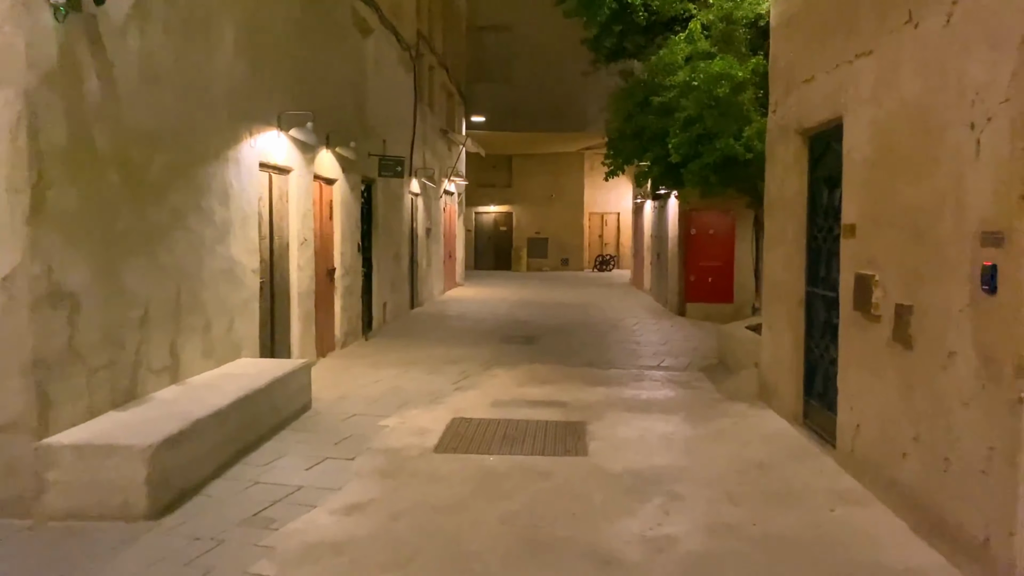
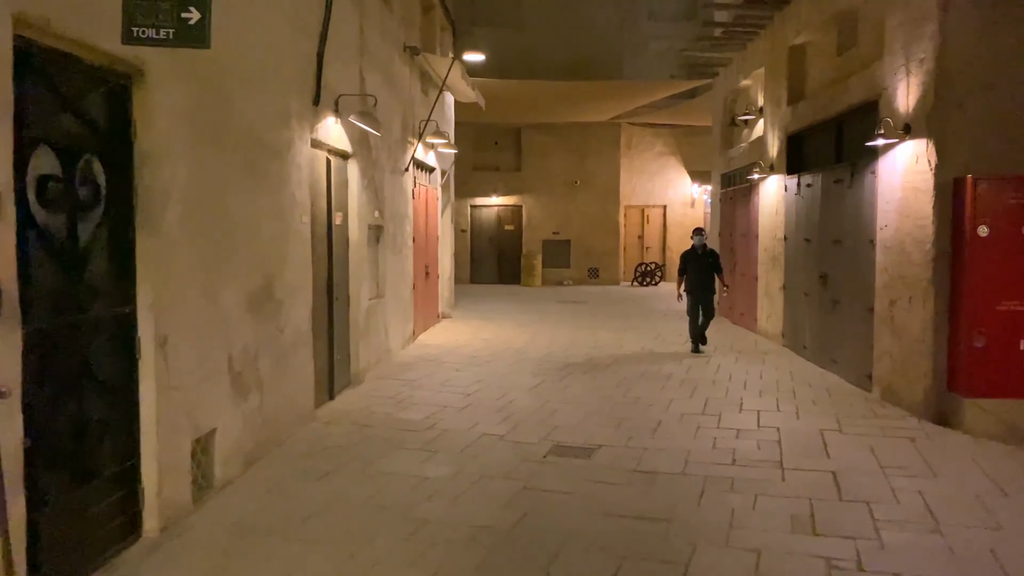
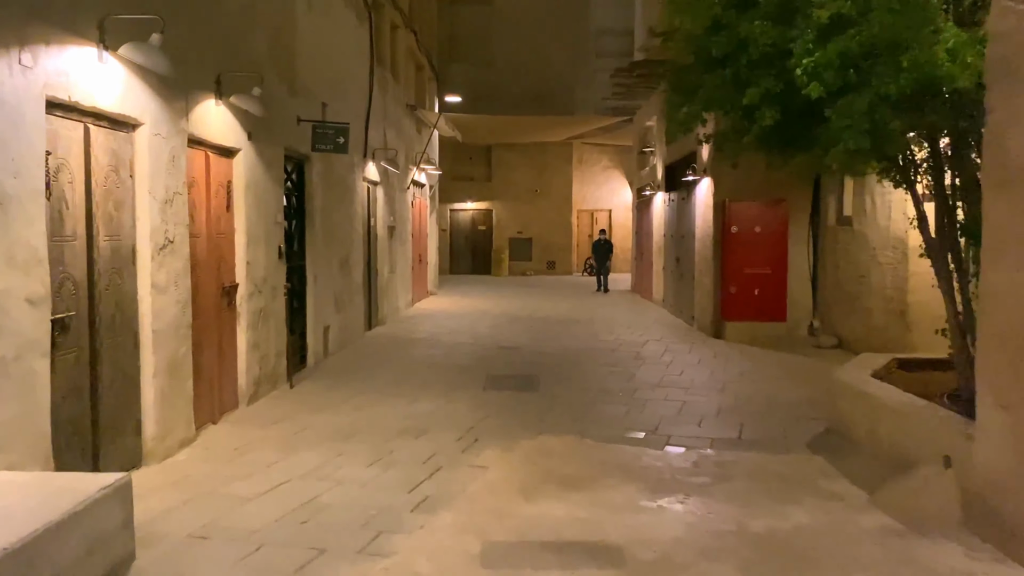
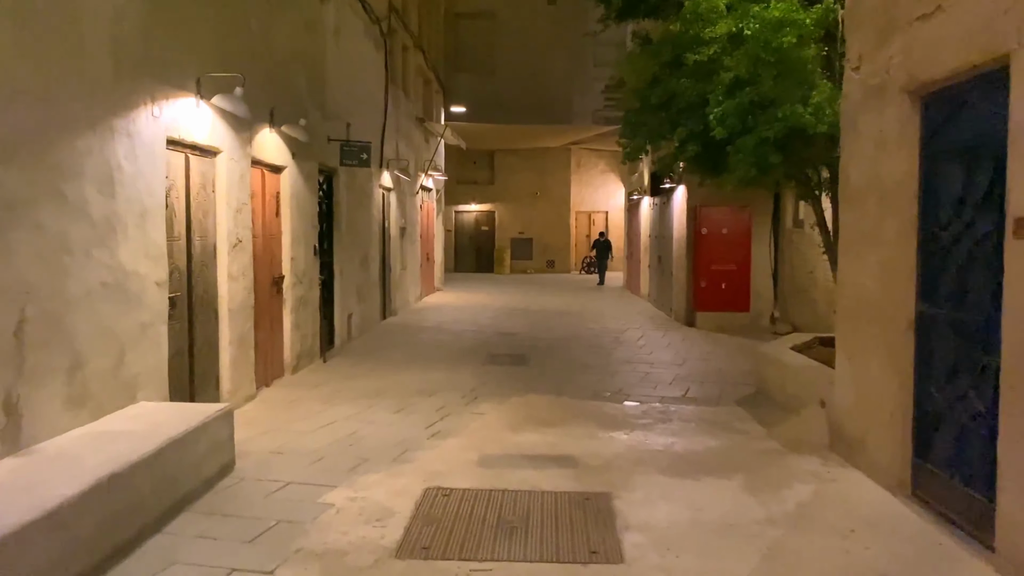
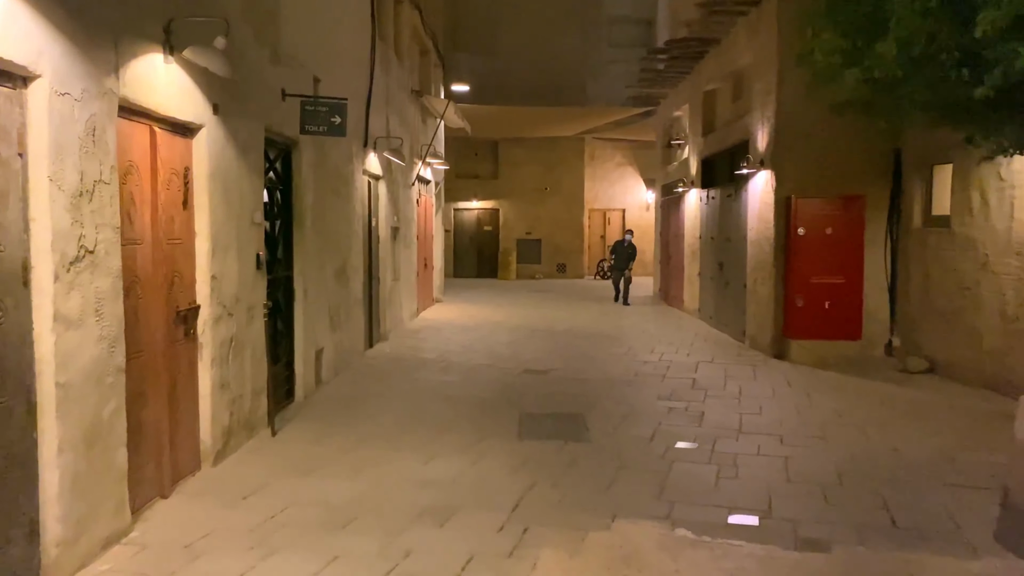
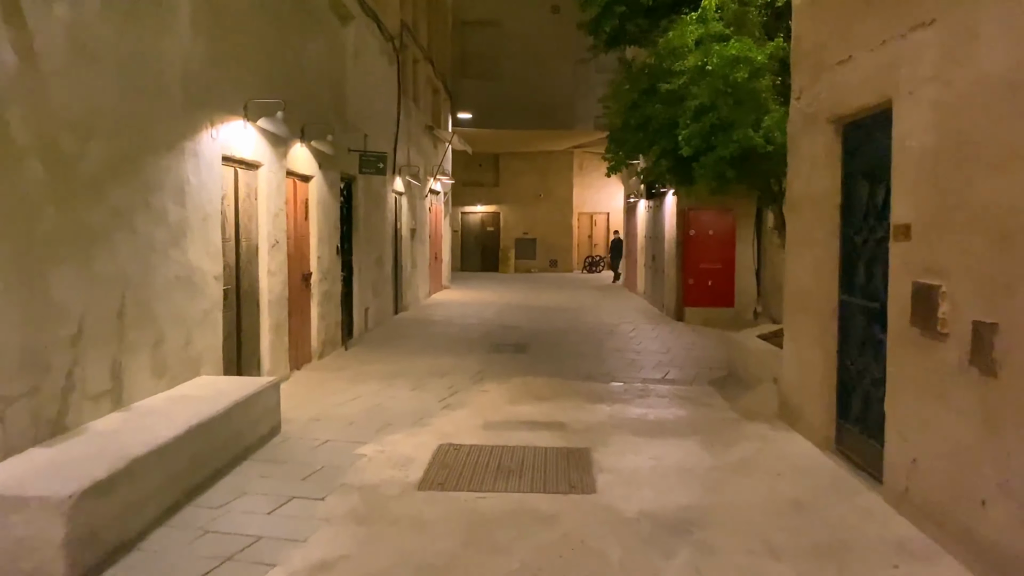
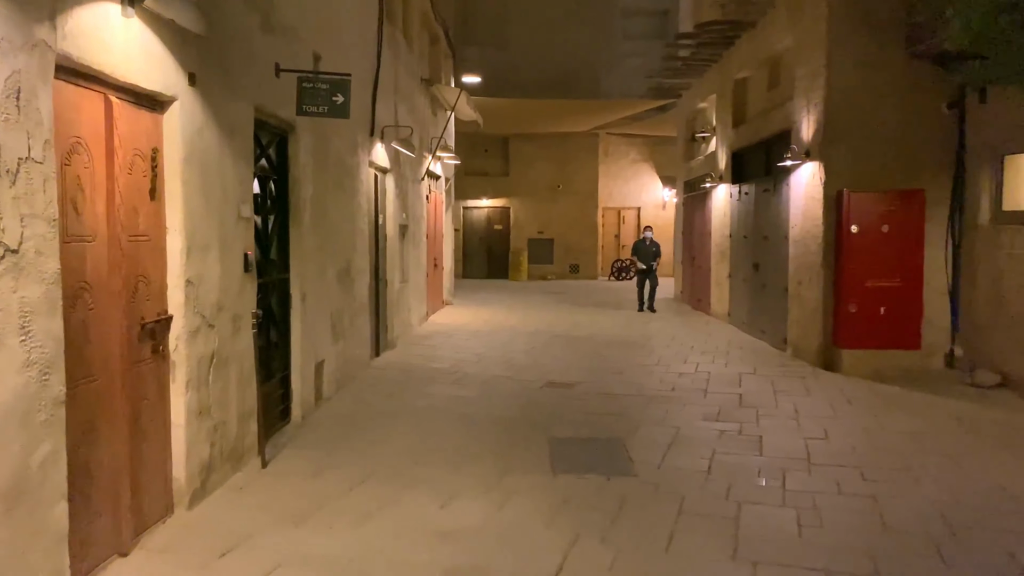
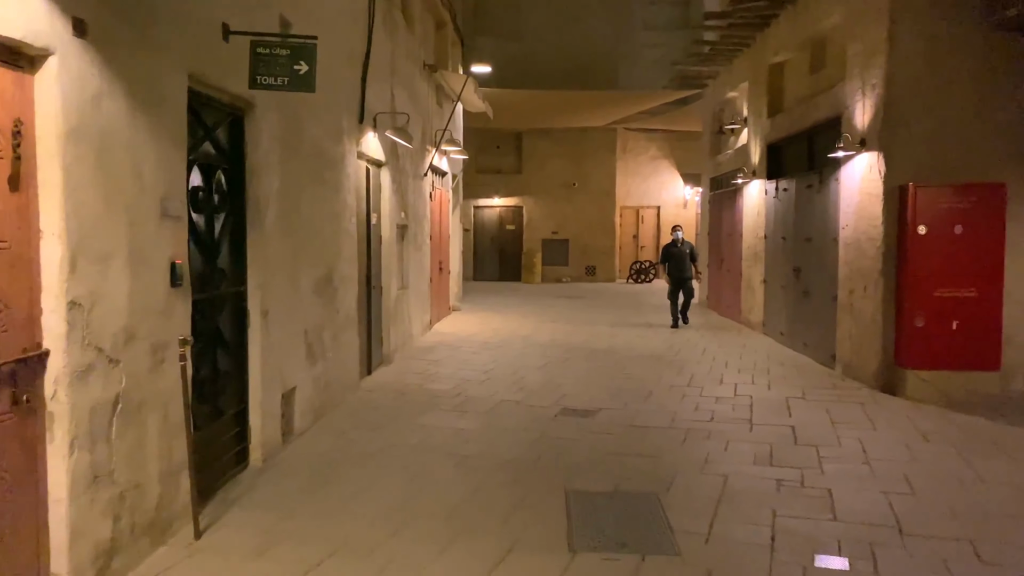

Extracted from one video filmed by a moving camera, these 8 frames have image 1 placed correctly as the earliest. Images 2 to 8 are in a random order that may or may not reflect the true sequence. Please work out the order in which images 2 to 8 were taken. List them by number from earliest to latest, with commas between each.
6, 4, 3, 5, 7, 8, 2
